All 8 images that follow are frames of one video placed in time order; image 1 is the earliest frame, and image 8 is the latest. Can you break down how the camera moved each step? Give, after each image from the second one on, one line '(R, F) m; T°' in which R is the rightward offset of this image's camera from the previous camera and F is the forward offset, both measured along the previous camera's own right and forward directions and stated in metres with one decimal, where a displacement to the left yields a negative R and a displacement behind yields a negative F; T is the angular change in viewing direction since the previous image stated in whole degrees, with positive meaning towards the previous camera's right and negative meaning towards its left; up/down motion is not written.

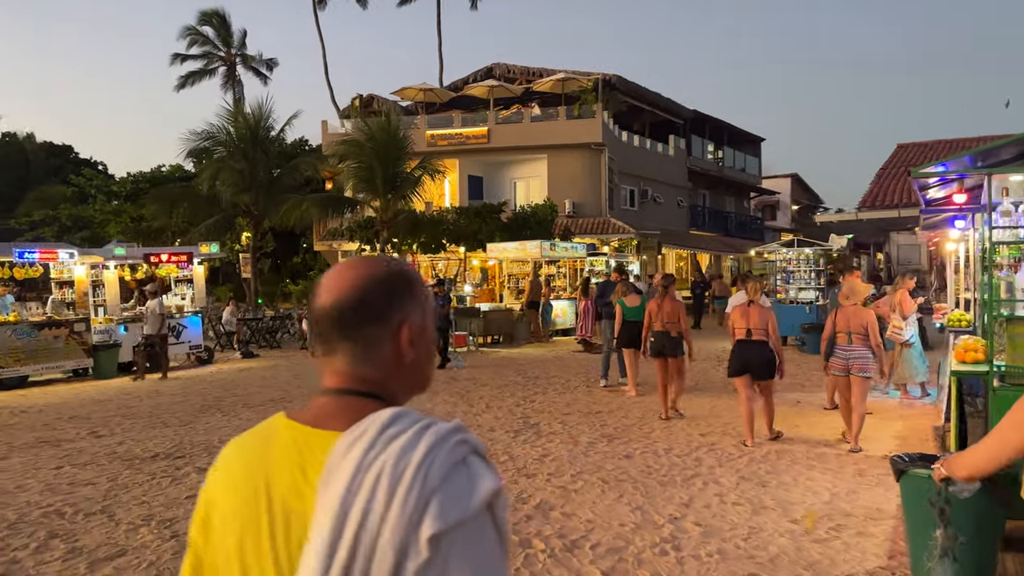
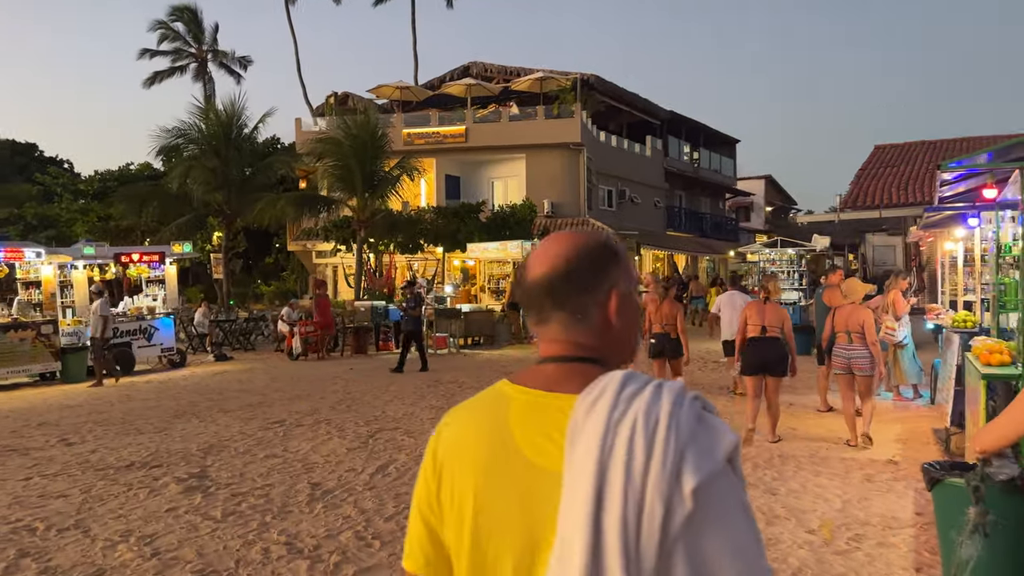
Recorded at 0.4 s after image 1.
(-0.2, +0.3) m; +2°
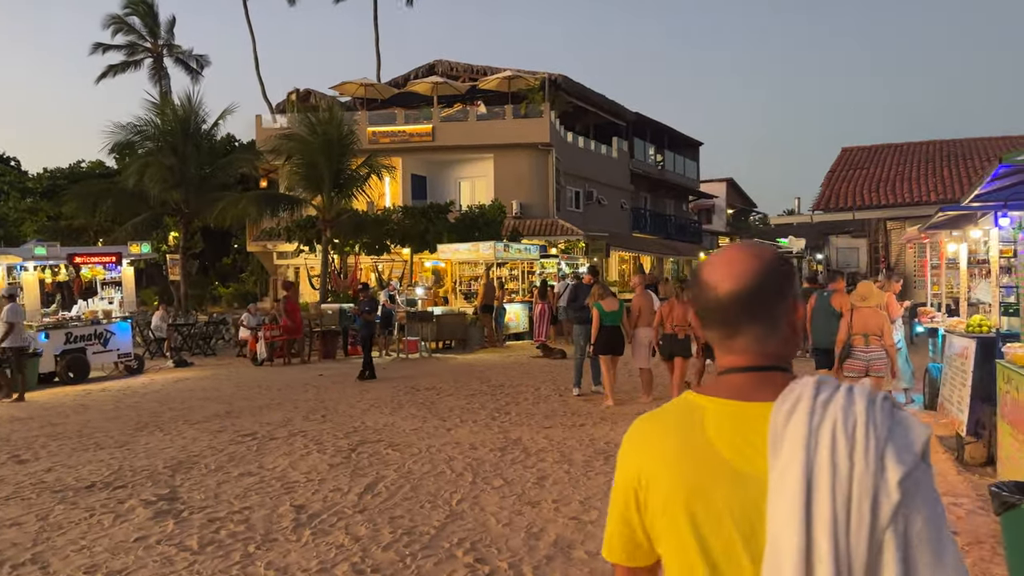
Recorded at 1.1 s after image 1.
(-0.3, +0.5) m; +3°
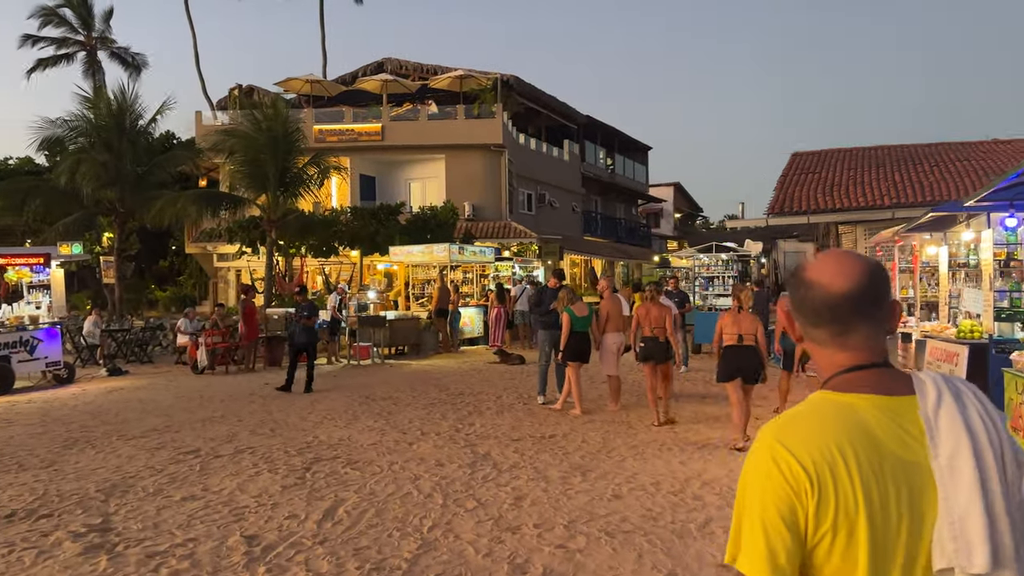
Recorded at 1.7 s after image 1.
(-0.2, +0.5) m; +4°
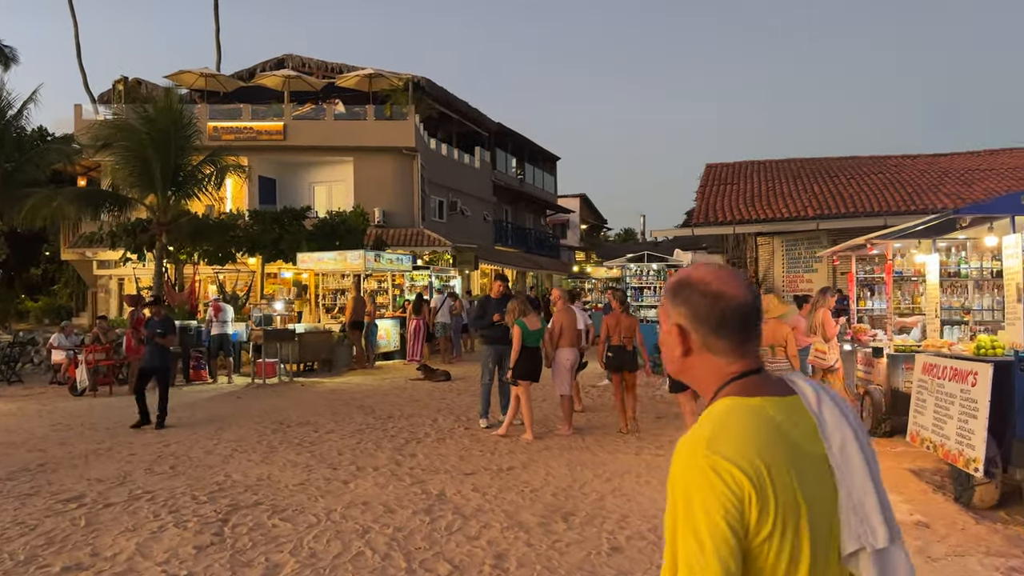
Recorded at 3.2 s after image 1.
(-0.5, +1.1) m; +7°
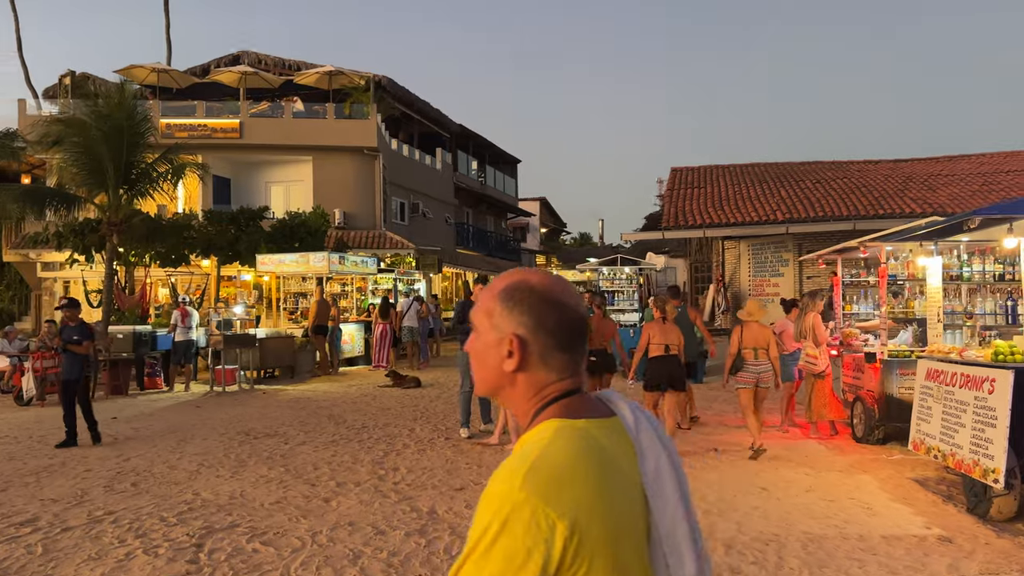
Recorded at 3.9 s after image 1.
(-0.3, +0.4) m; +3°
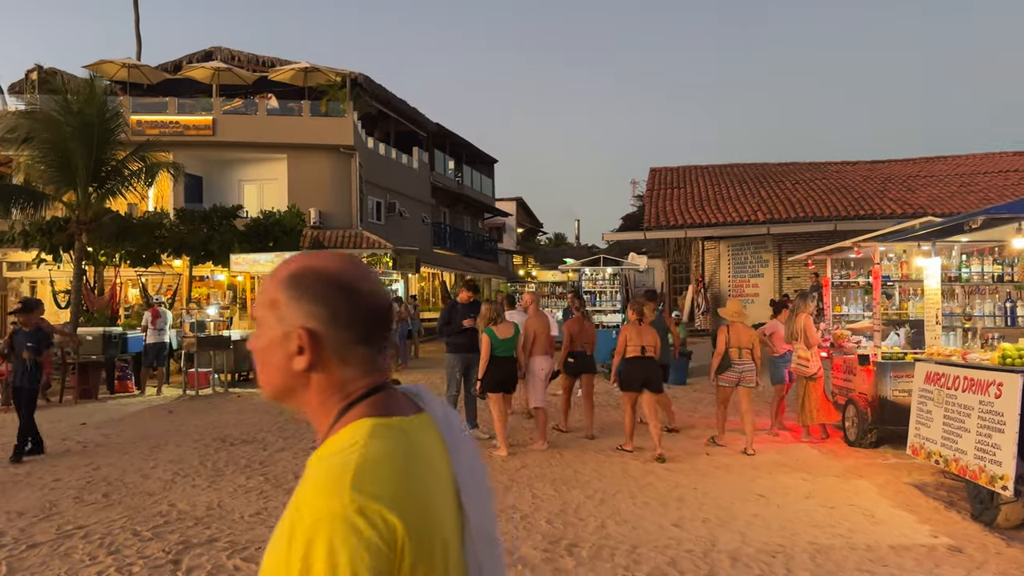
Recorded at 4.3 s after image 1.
(-0.1, +0.2) m; +2°
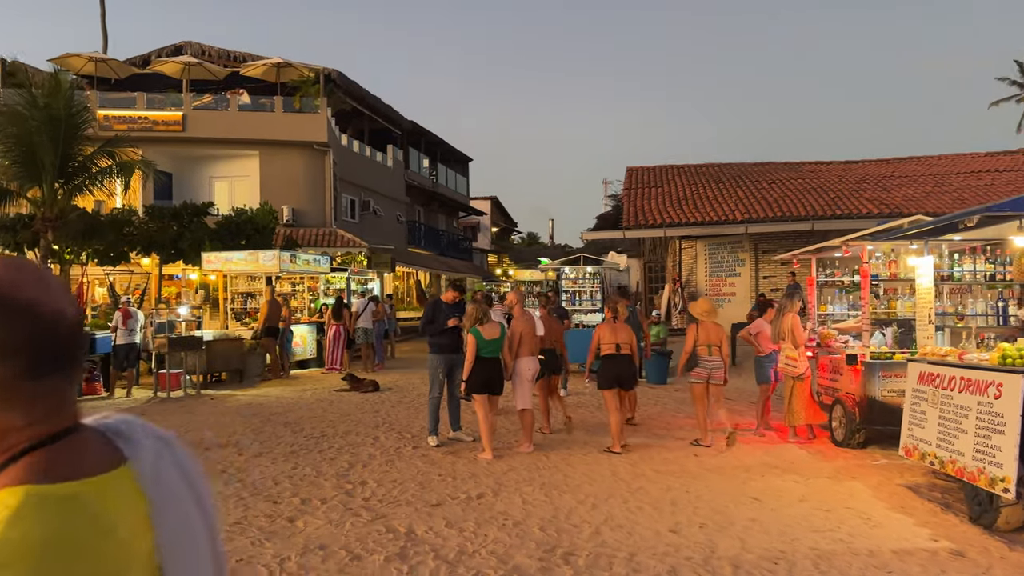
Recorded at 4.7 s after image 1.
(-0.1, +0.2) m; +2°
